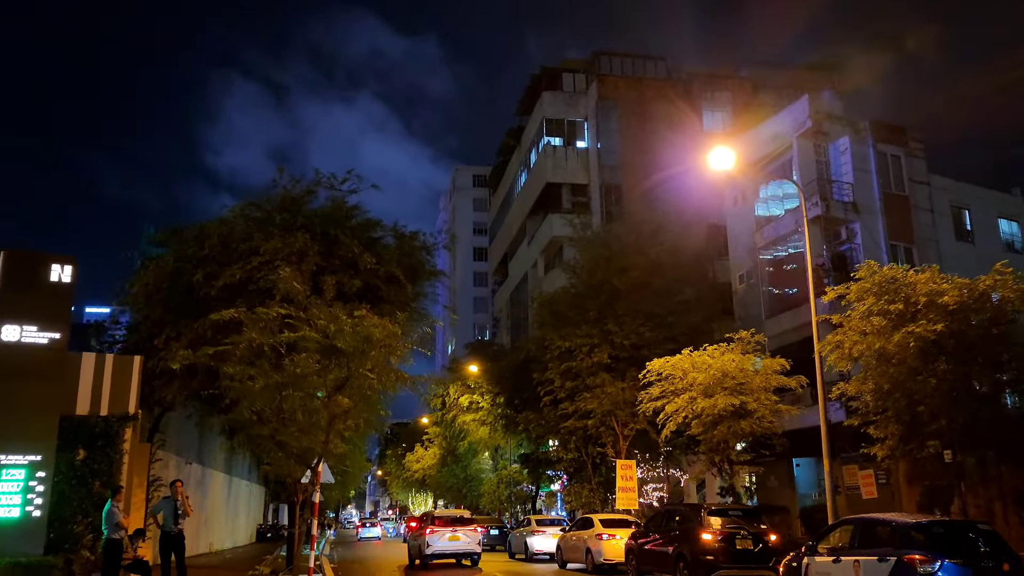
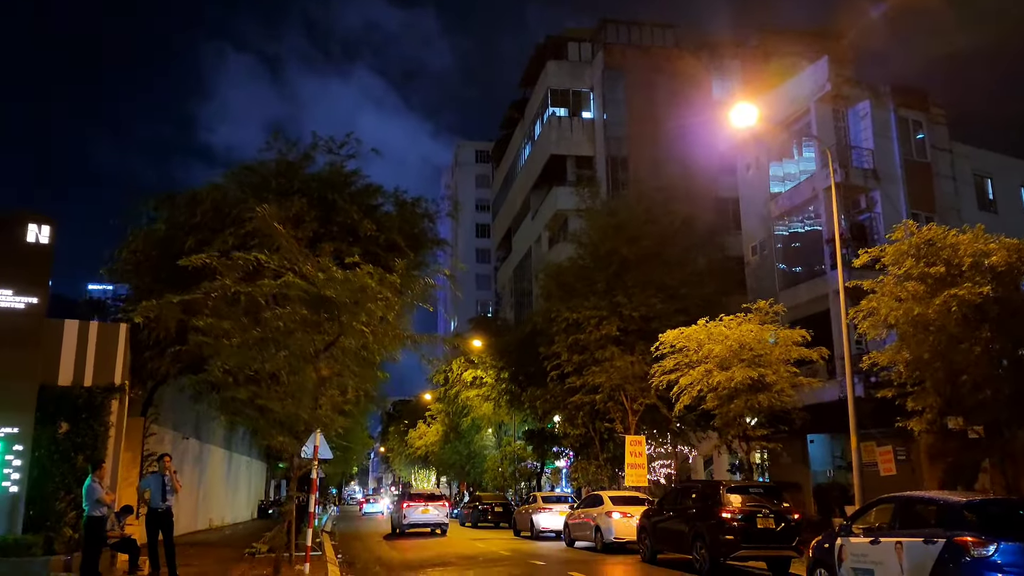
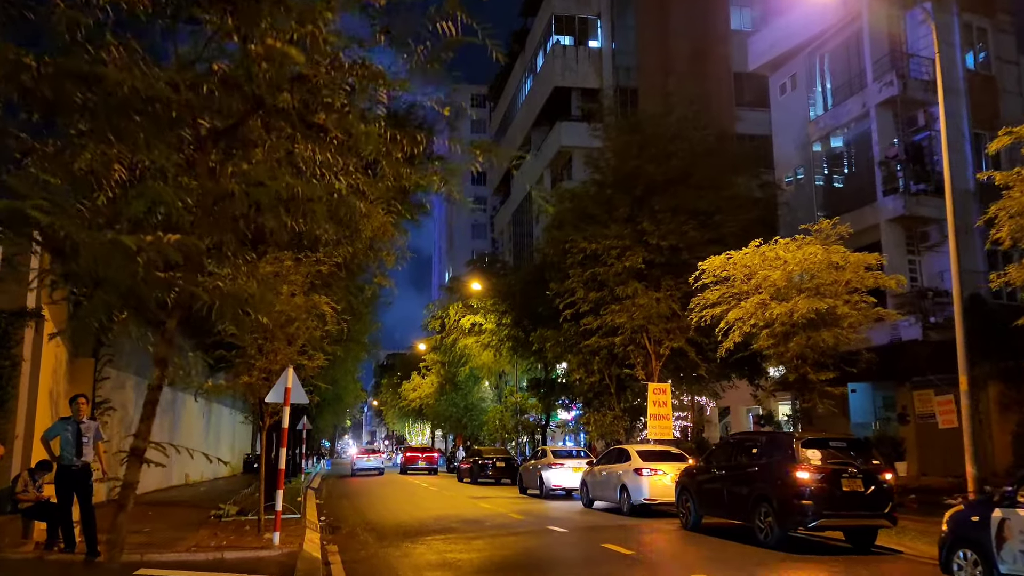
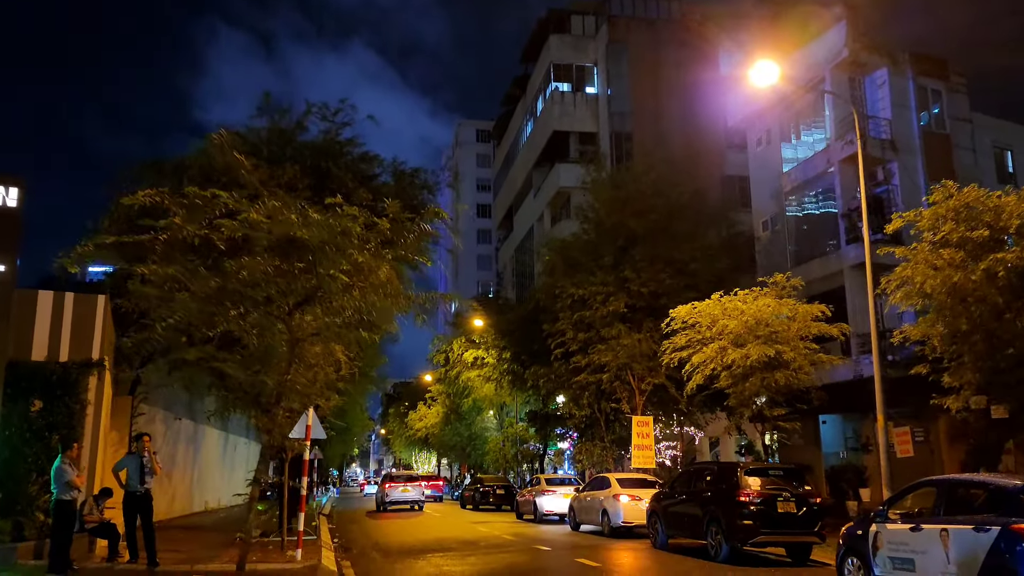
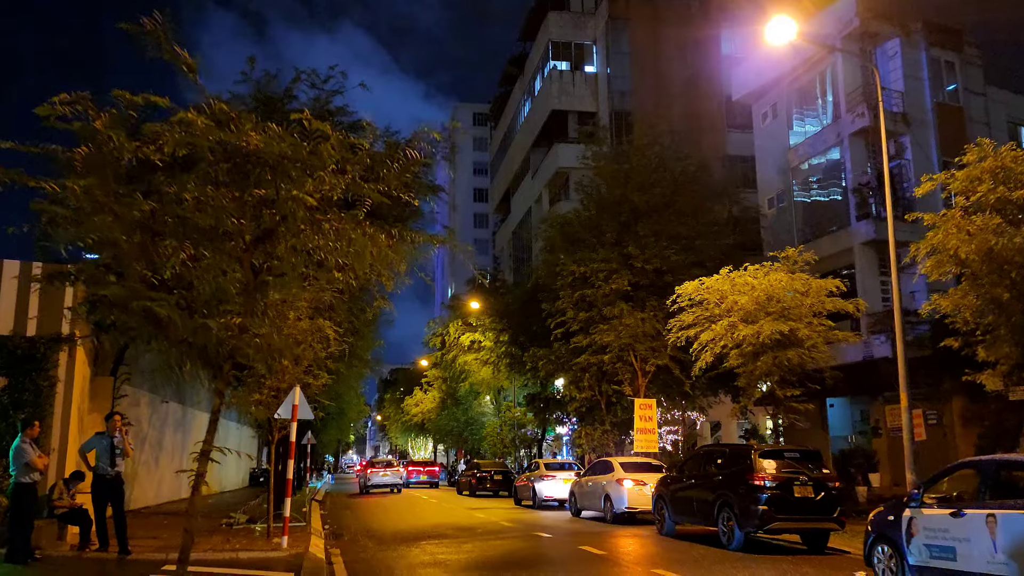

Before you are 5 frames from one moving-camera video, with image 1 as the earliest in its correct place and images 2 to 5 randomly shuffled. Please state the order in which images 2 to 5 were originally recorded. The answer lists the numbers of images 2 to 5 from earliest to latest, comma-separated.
2, 4, 5, 3
